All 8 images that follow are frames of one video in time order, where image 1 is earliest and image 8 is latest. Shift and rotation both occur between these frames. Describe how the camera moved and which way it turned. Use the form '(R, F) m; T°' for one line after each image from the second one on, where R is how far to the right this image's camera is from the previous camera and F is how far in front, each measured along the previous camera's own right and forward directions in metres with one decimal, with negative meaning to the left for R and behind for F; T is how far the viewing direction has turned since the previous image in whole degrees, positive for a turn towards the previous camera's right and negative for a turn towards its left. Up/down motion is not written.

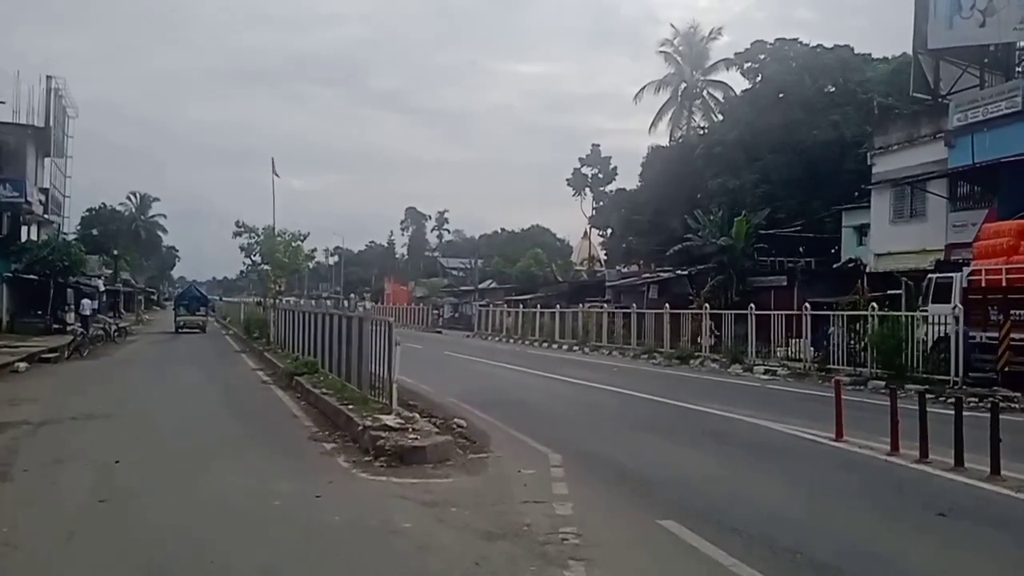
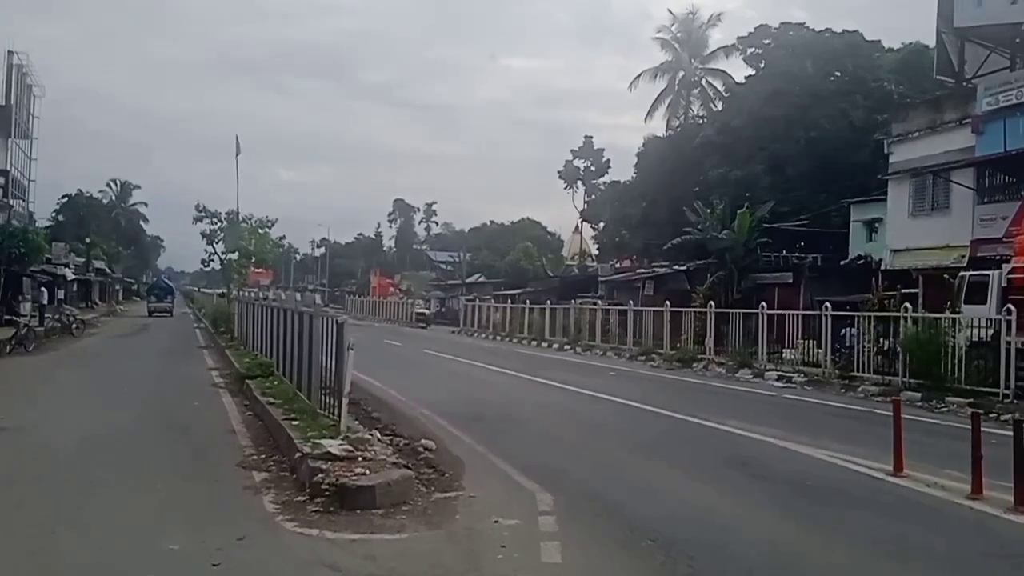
(+0.1, +2.5) m; +1°
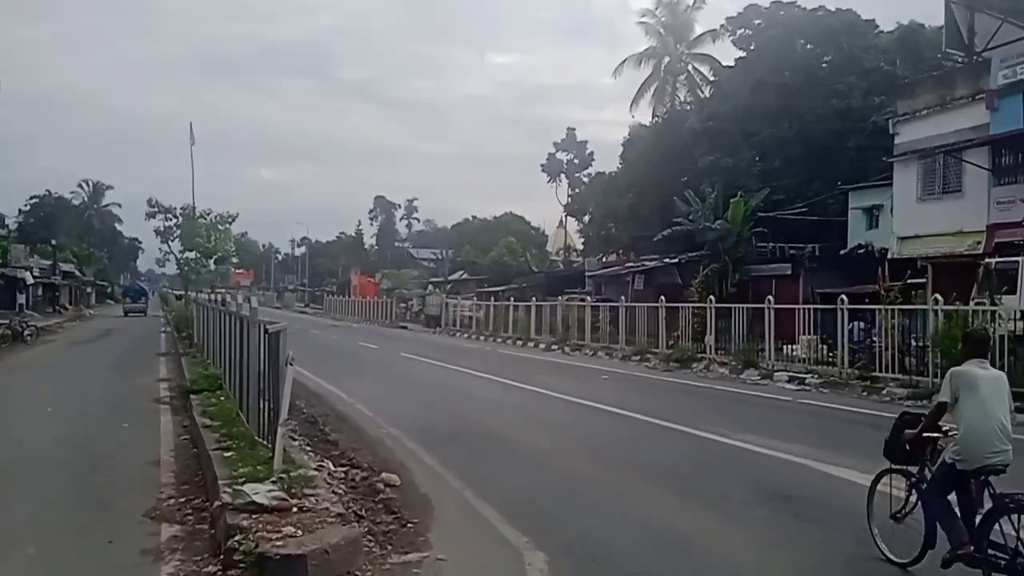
(+0.1, +2.1) m; +1°
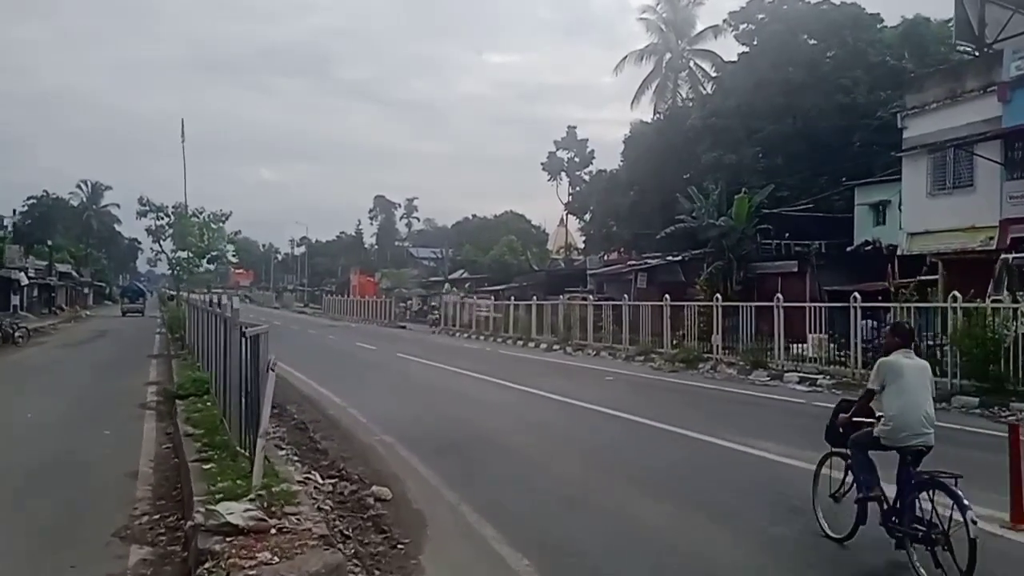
(0.0, +0.7) m; 0°
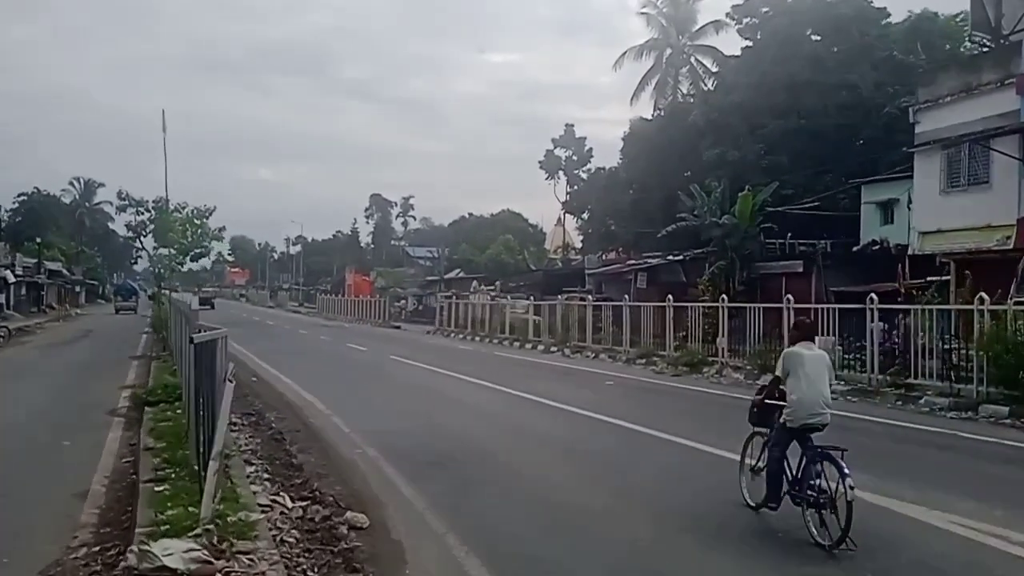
(0.0, +1.1) m; 0°
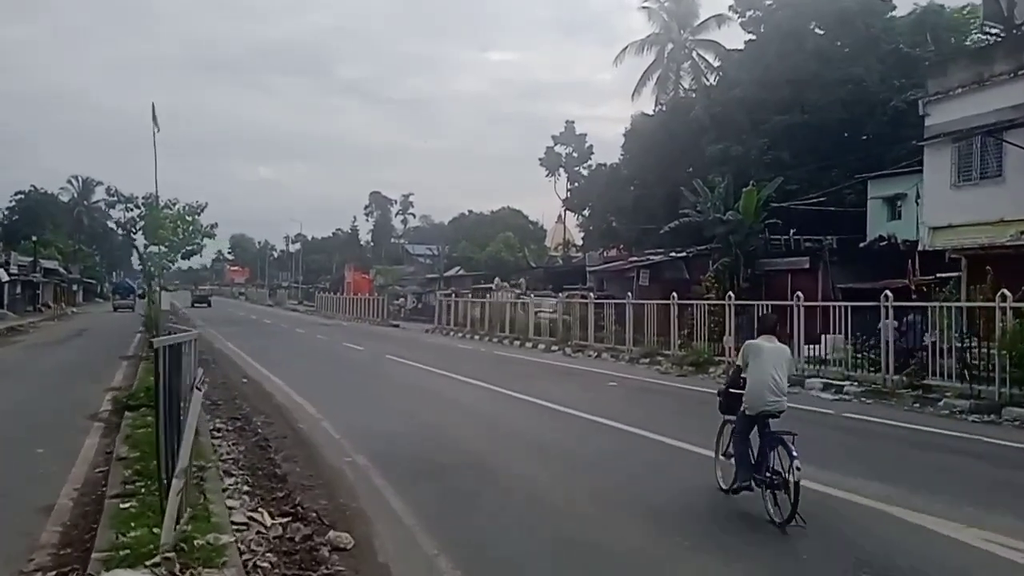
(0.0, +0.7) m; 0°
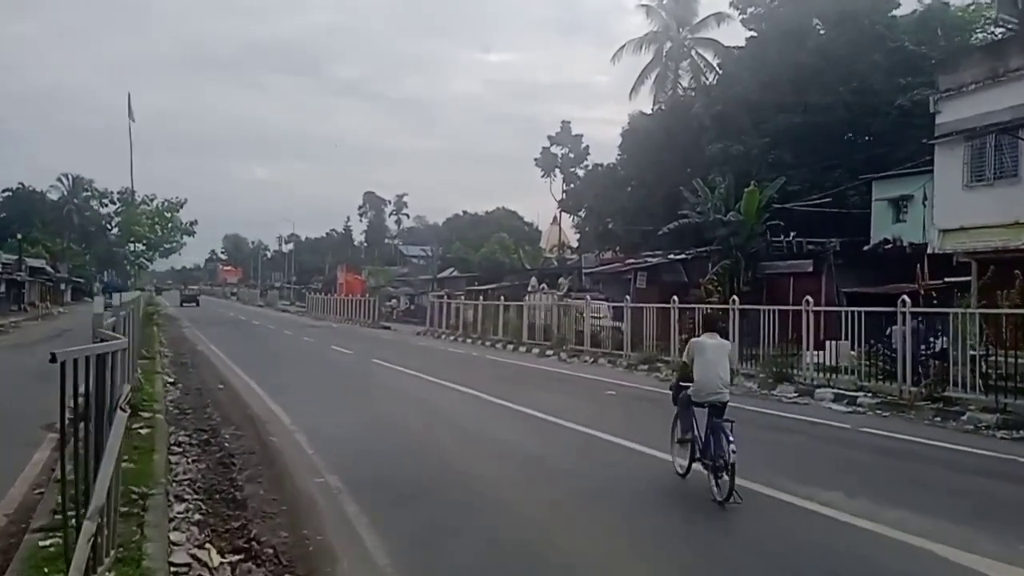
(0.0, +1.1) m; 0°
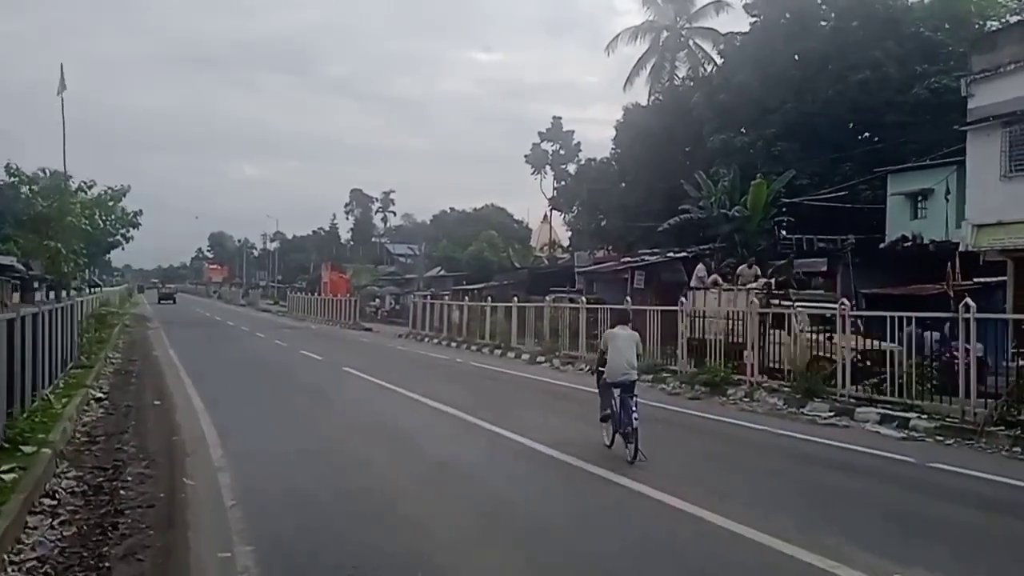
(+0.1, +2.6) m; +1°
